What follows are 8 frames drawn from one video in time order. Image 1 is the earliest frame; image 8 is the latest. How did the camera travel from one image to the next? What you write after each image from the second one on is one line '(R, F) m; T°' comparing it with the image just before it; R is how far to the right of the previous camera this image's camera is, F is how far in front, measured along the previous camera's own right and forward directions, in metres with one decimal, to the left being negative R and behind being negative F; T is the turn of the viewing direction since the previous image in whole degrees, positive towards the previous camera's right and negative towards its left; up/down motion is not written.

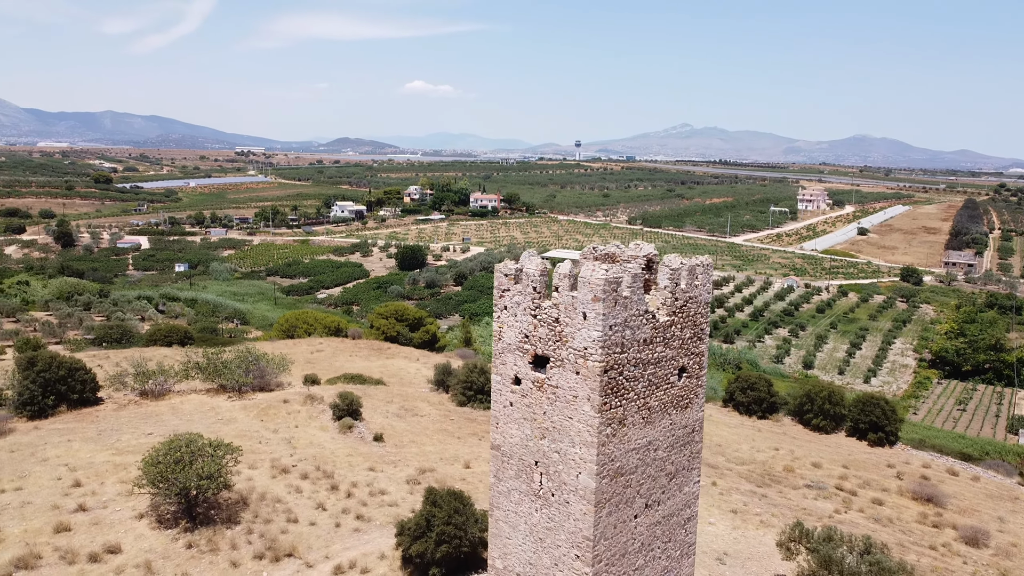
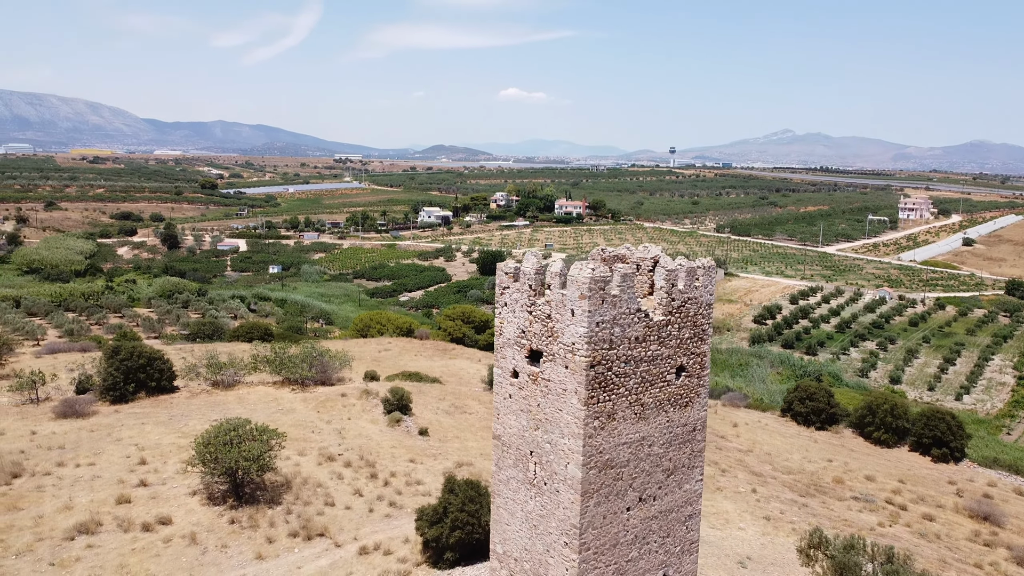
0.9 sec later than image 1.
(+1.2, -0.5) m; -6°
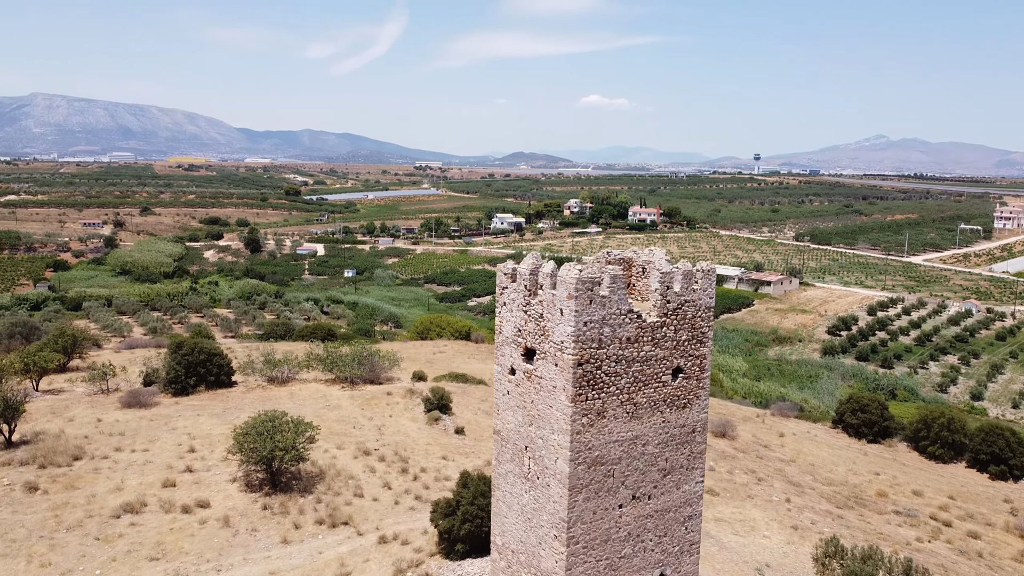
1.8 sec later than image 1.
(+1.1, -0.4) m; -6°
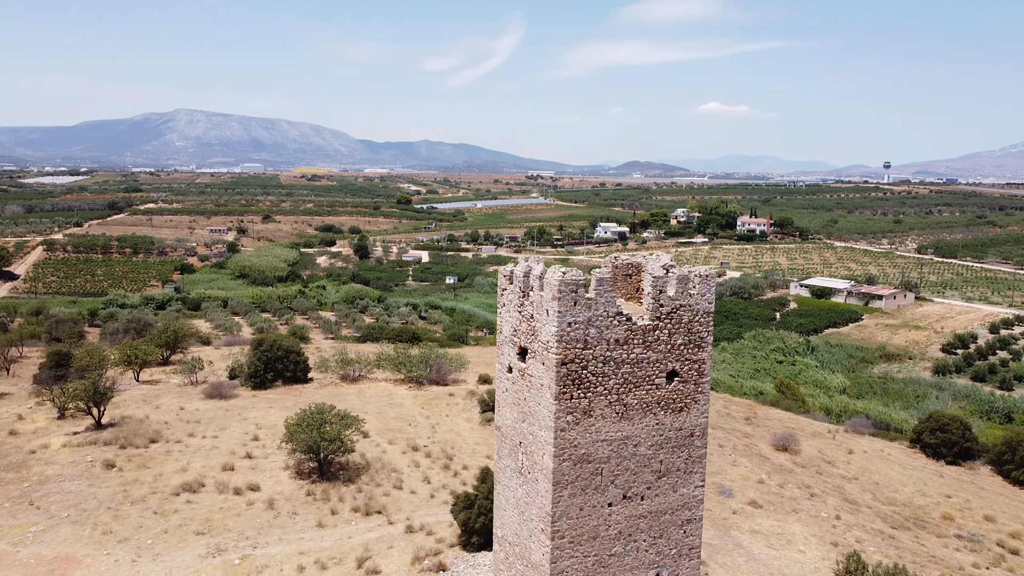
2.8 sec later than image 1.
(+1.7, -0.4) m; -8°
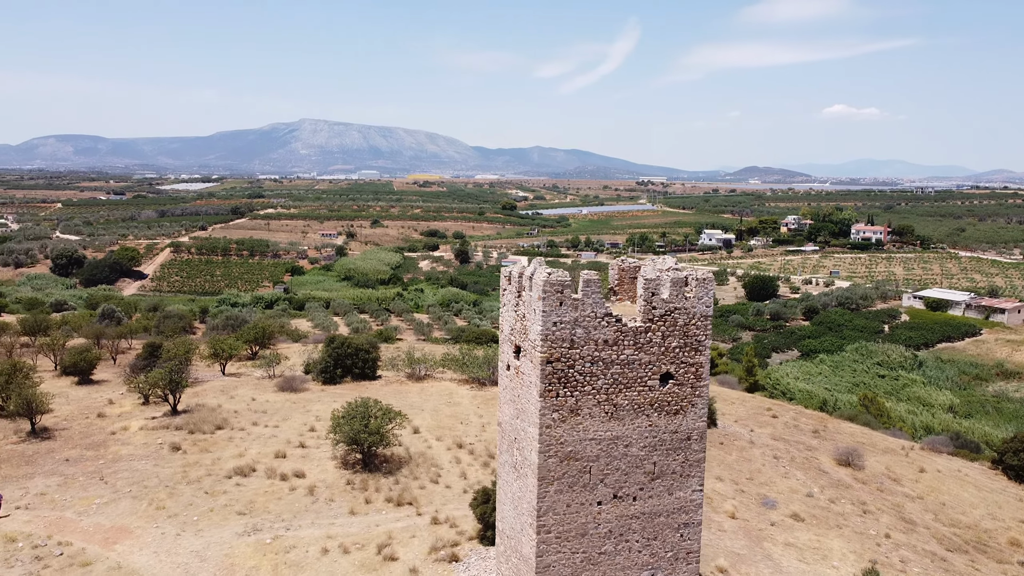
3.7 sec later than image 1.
(+1.7, -0.3) m; -8°
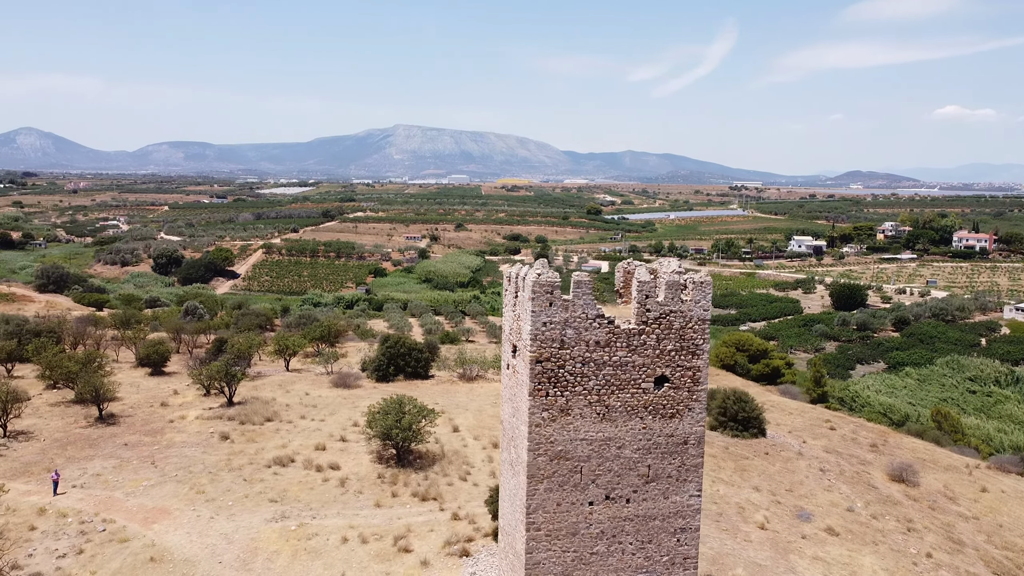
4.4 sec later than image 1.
(+1.4, -0.2) m; -6°
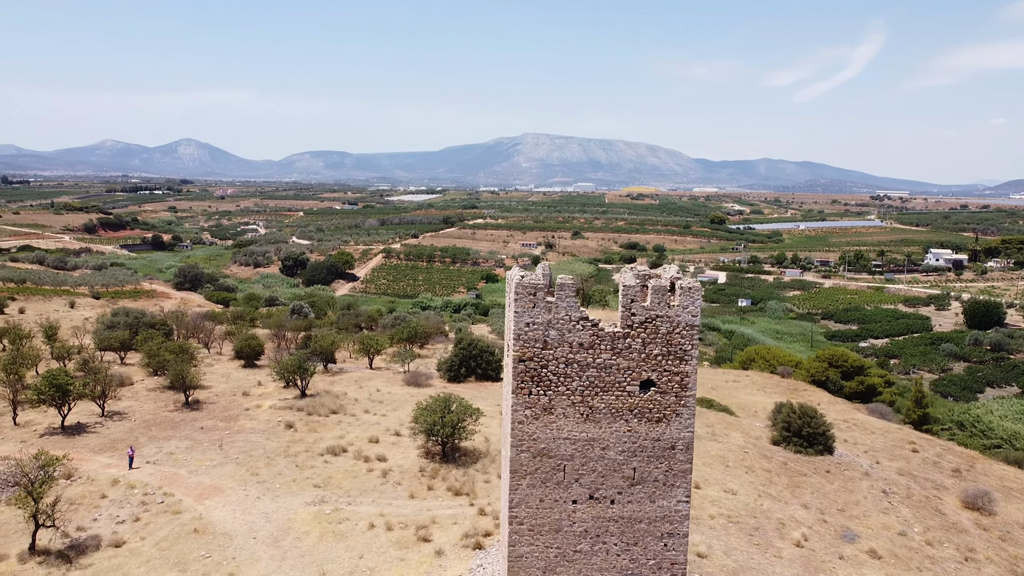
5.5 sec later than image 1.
(+2.0, -0.3) m; -9°
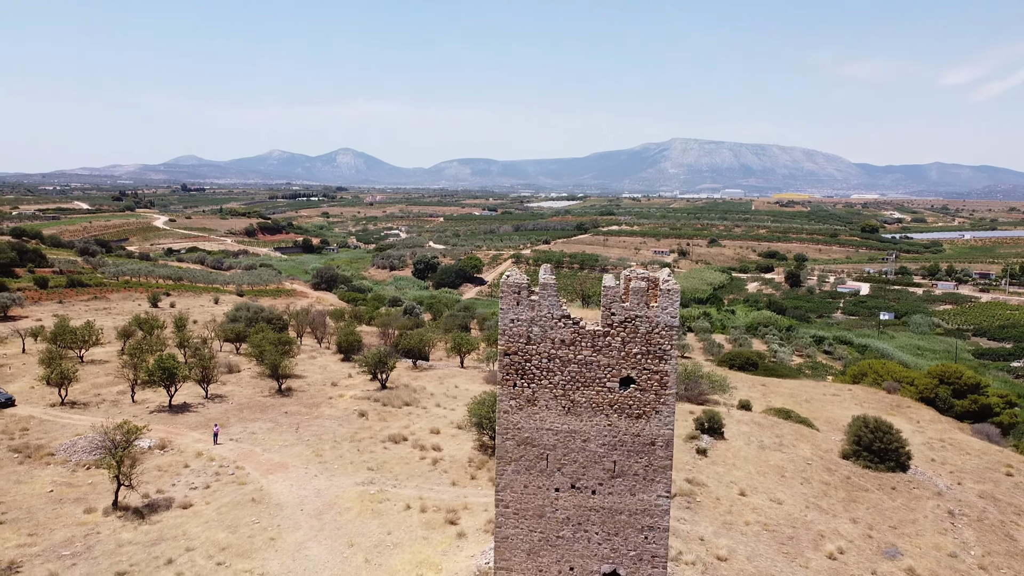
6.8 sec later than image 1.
(+2.4, -0.7) m; -10°
